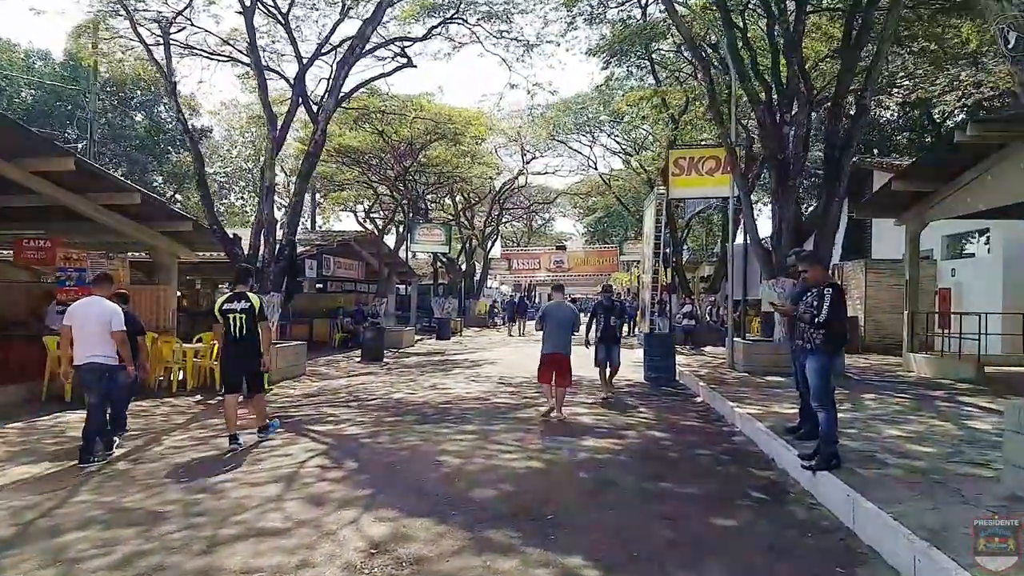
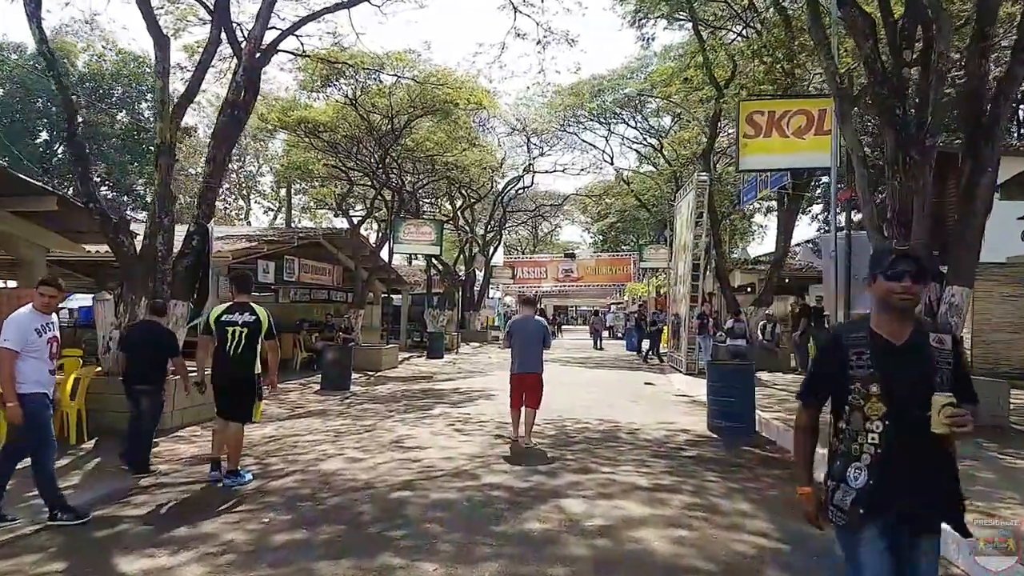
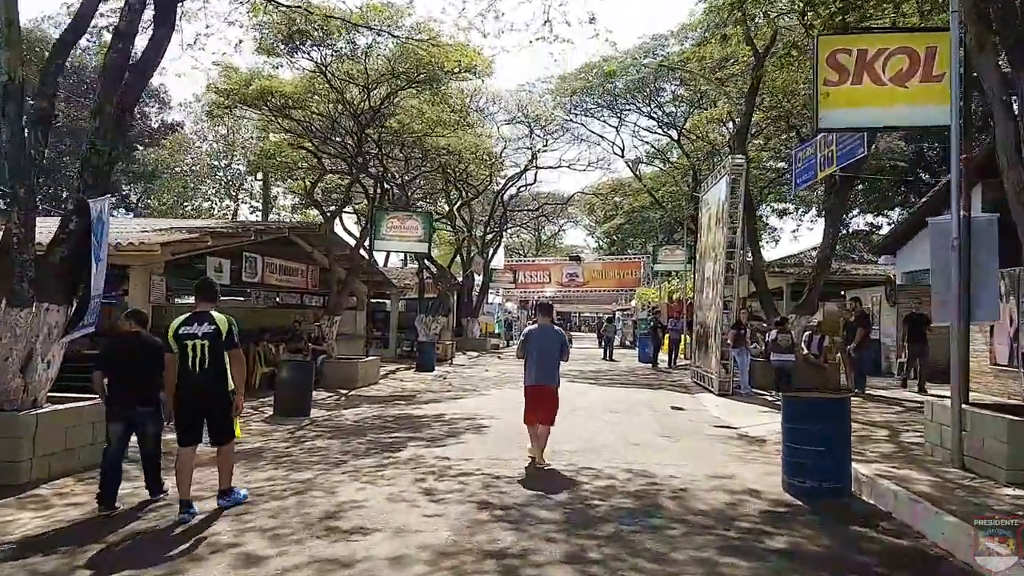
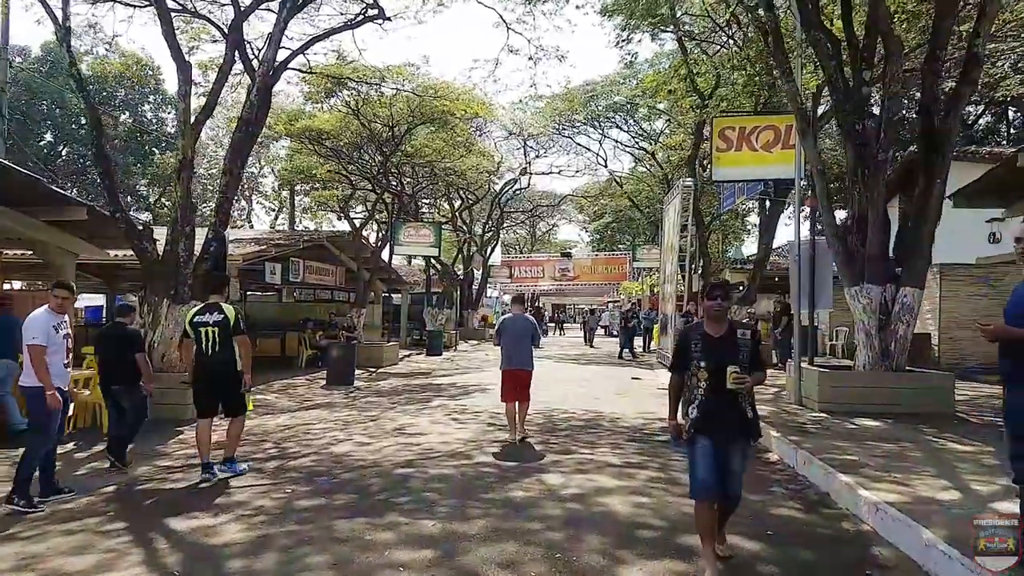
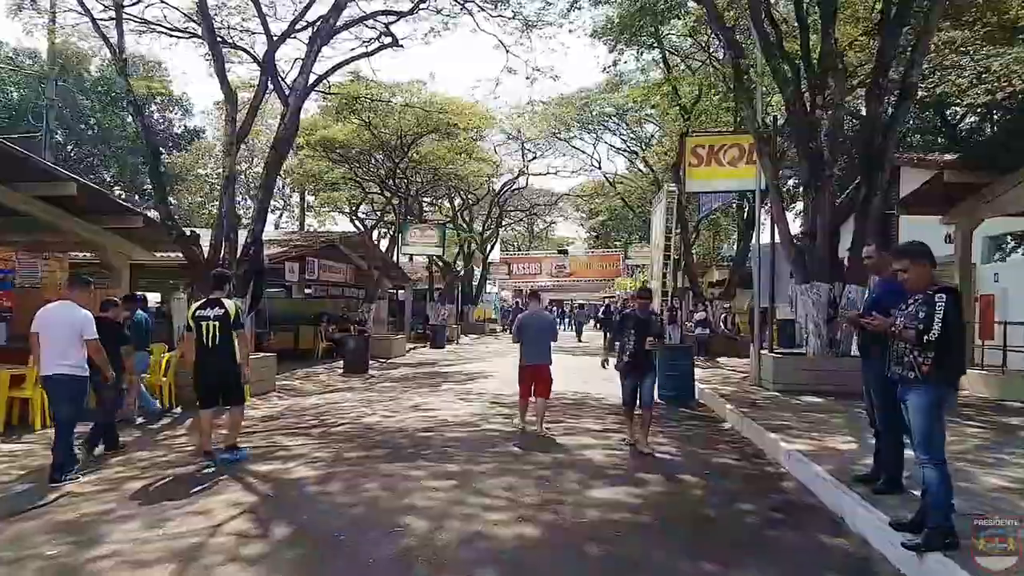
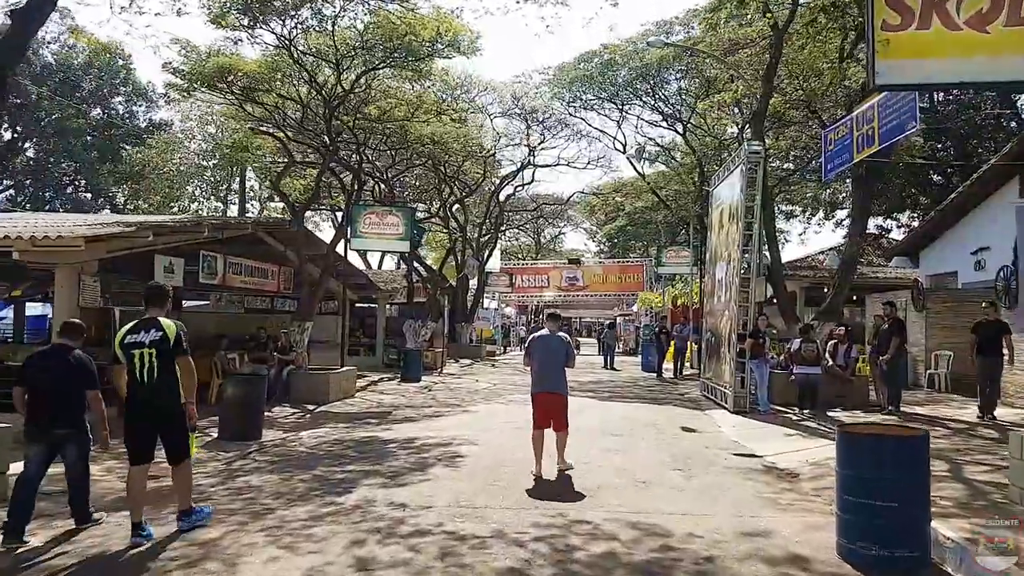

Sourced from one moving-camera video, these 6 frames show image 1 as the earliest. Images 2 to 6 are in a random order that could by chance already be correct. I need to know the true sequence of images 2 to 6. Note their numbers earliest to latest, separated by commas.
5, 4, 2, 3, 6
